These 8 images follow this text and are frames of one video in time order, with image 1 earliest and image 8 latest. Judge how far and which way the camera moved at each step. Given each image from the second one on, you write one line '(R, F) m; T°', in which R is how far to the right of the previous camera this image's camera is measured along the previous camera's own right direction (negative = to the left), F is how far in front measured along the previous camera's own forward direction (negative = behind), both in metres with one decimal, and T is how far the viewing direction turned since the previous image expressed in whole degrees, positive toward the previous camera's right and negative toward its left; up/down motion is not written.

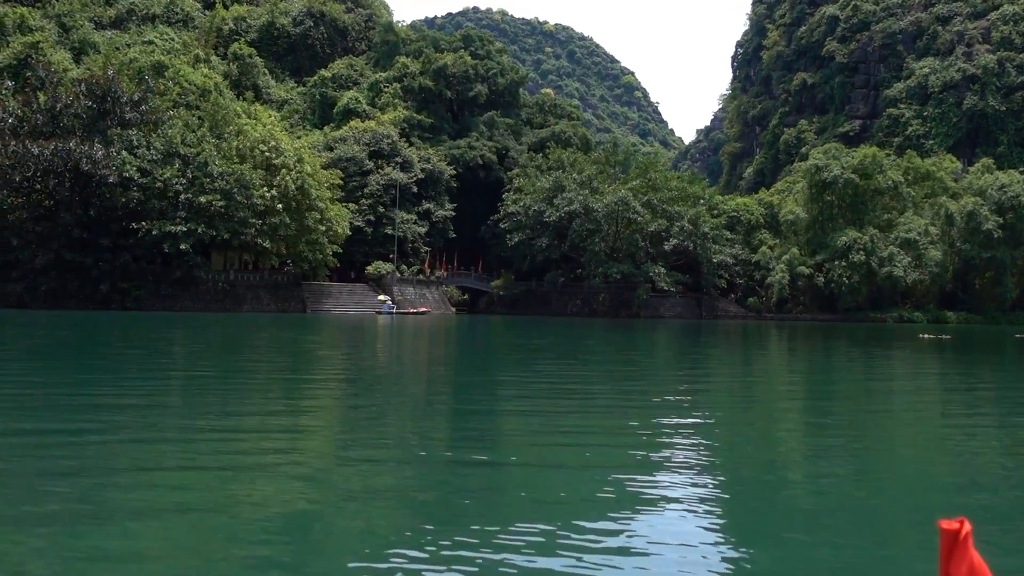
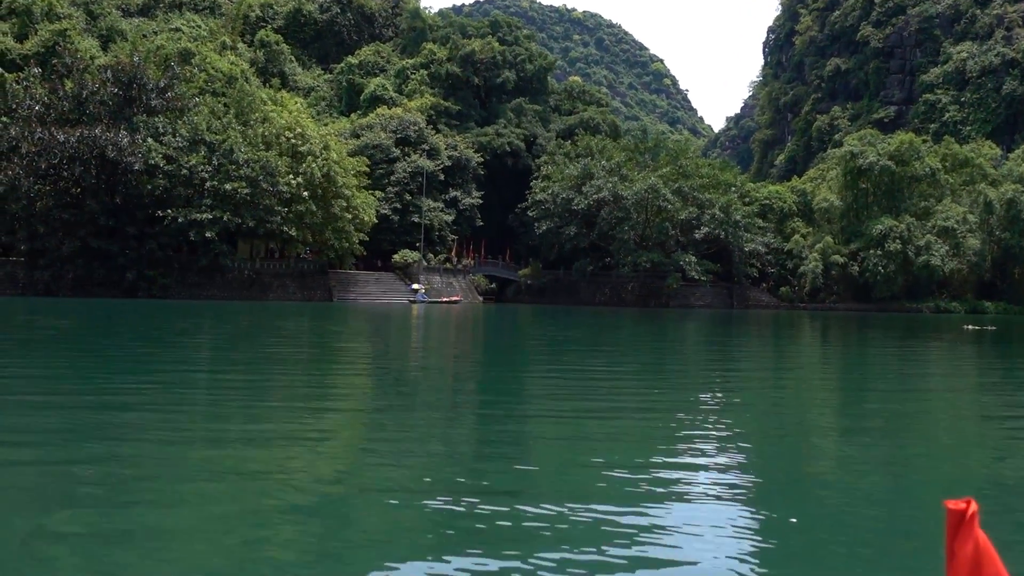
(0.0, +0.4) m; -2°
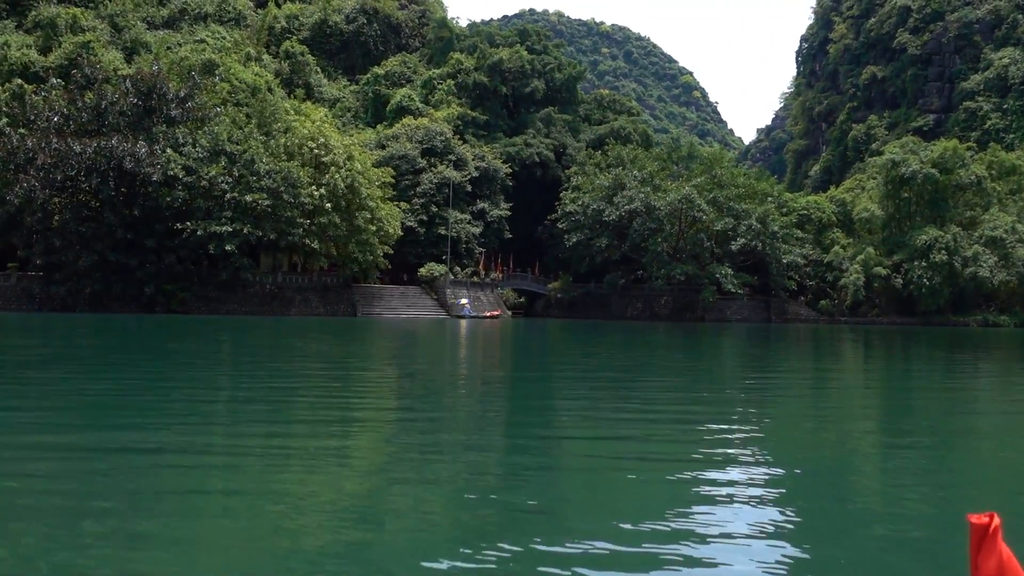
(0.0, +1.1) m; -2°
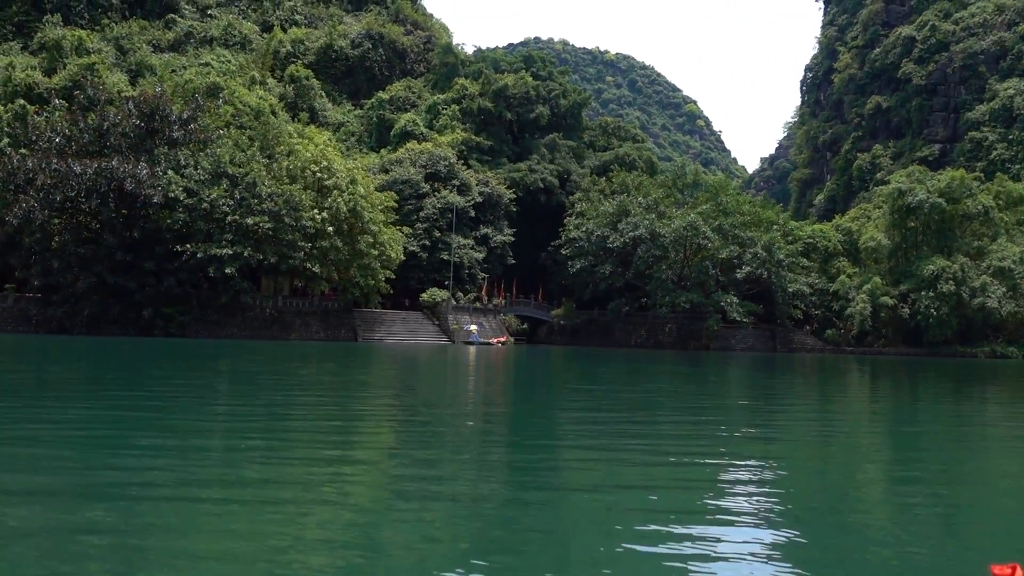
(0.0, +0.3) m; 0°
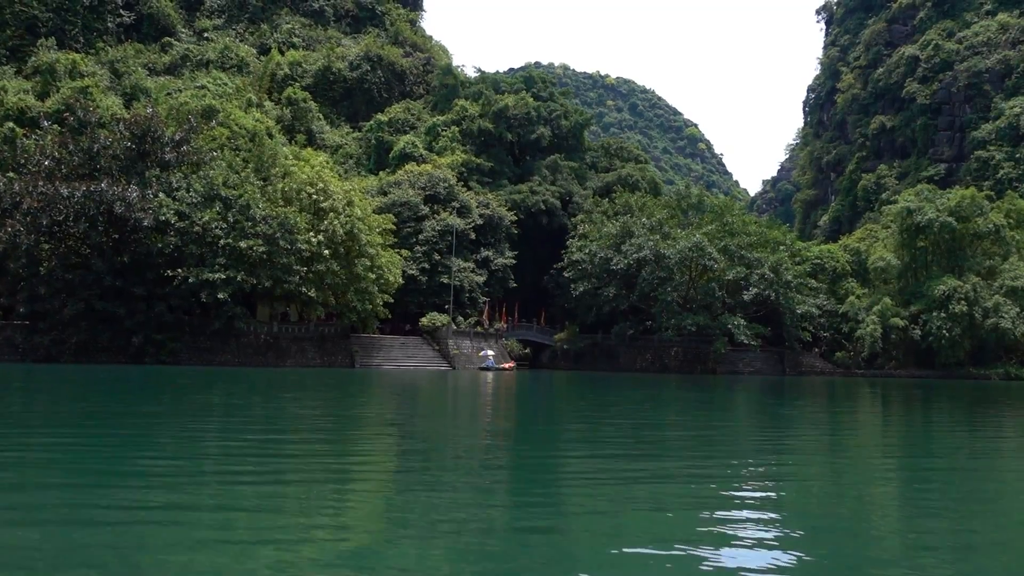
(0.0, +0.8) m; 0°
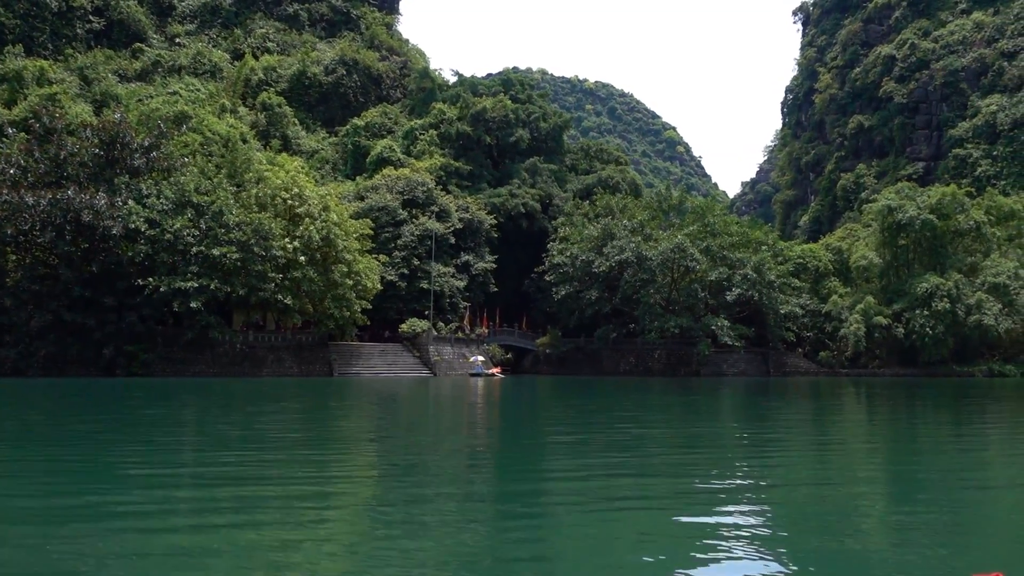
(0.0, +0.5) m; +1°
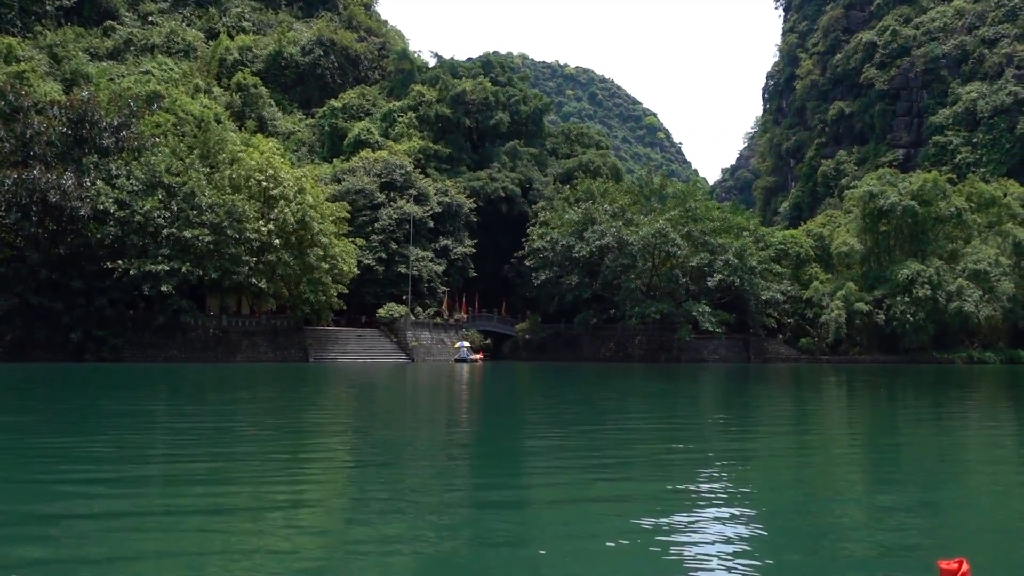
(0.0, +0.5) m; +1°
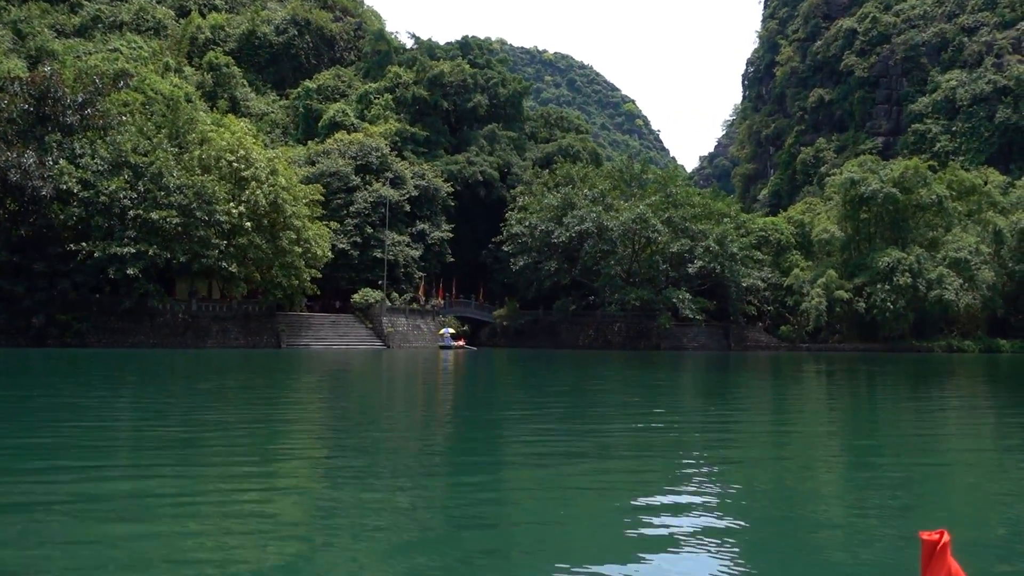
(0.0, +0.6) m; +1°
